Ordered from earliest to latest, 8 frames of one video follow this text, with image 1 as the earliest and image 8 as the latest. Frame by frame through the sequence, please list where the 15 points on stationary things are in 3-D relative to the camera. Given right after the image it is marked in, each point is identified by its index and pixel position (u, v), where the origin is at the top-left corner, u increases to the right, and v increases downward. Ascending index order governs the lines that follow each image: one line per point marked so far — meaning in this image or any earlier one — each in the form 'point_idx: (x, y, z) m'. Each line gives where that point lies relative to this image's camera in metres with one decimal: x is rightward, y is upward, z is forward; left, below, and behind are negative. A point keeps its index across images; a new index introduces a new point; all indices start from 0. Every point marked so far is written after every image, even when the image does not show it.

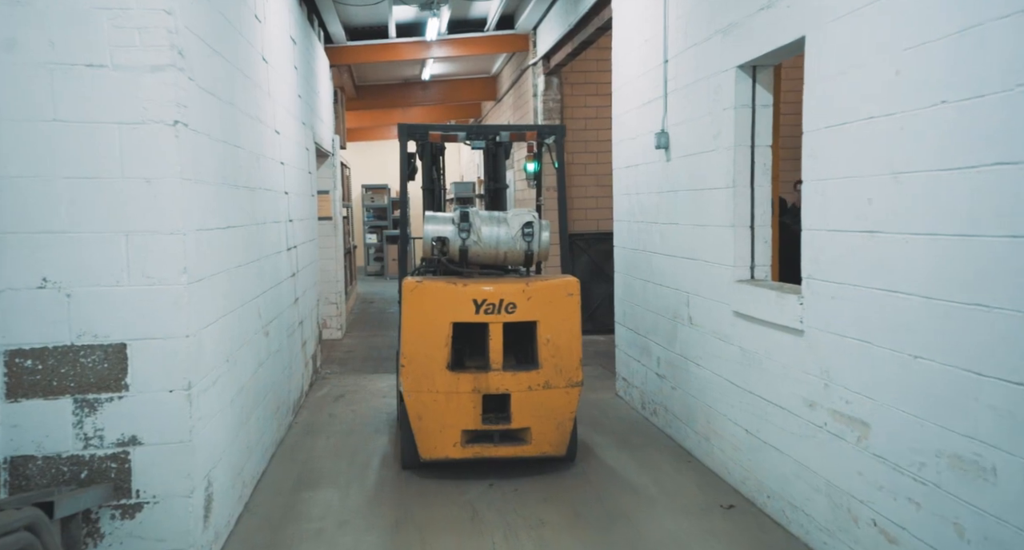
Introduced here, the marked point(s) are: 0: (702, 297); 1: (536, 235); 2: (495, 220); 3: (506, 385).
0: (+1.1, -0.1, +4.7) m
1: (+0.2, +0.2, +4.8) m
2: (-0.1, +0.3, +4.8) m
3: (0.0, -0.6, +4.6) m
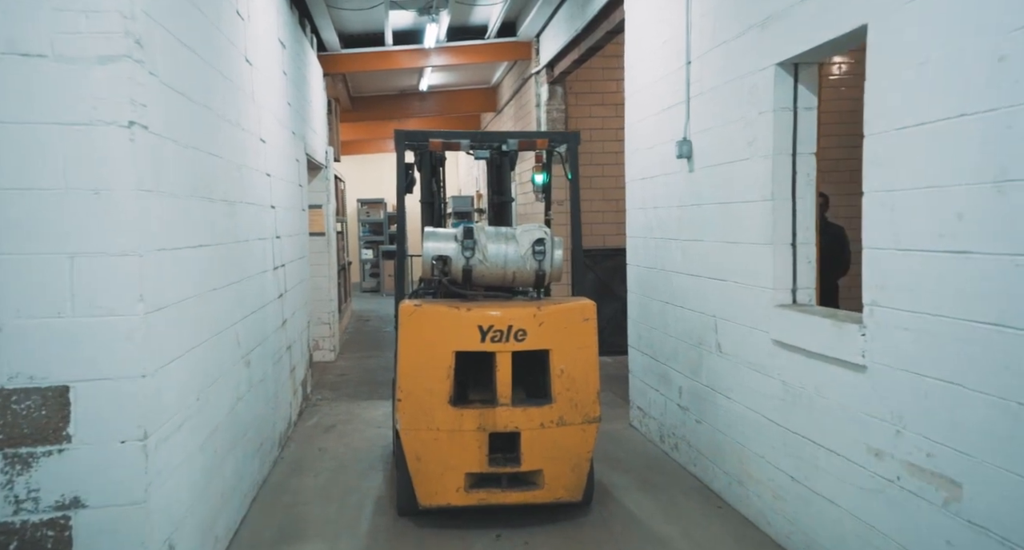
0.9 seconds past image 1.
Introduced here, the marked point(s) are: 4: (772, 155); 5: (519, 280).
0: (+1.2, -0.3, +4.2) m
1: (+0.2, +0.1, +4.3) m
2: (-0.1, +0.2, +4.3) m
3: (0.0, -0.8, +4.1) m
4: (+1.2, +0.6, +3.7) m
5: (0.0, 0.0, +4.3) m
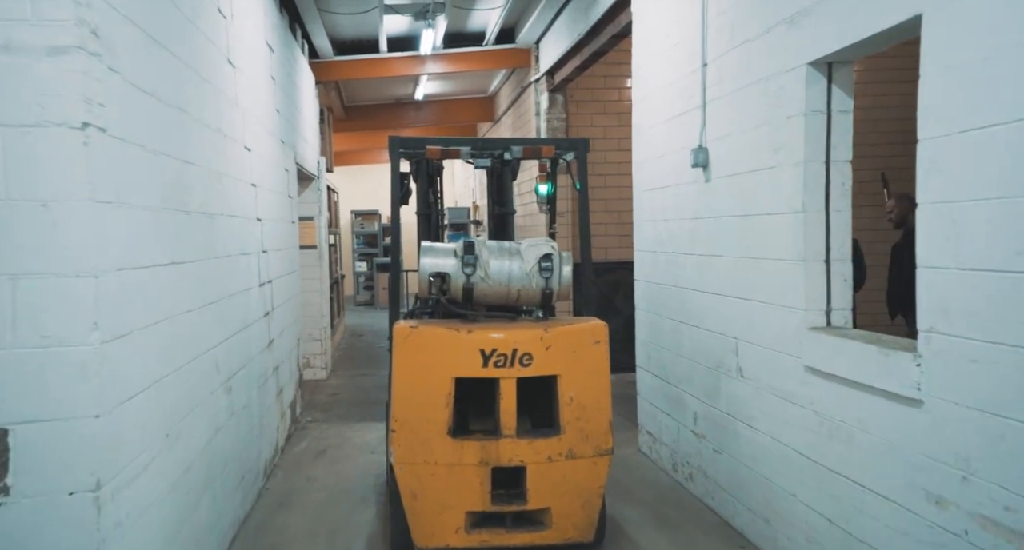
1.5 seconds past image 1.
0: (+1.2, -0.3, +3.8) m
1: (+0.2, 0.0, +3.9) m
2: (0.0, +0.1, +4.0) m
3: (0.0, -0.8, +3.7) m
4: (+1.2, +0.5, +3.4) m
5: (+0.1, -0.1, +4.0) m
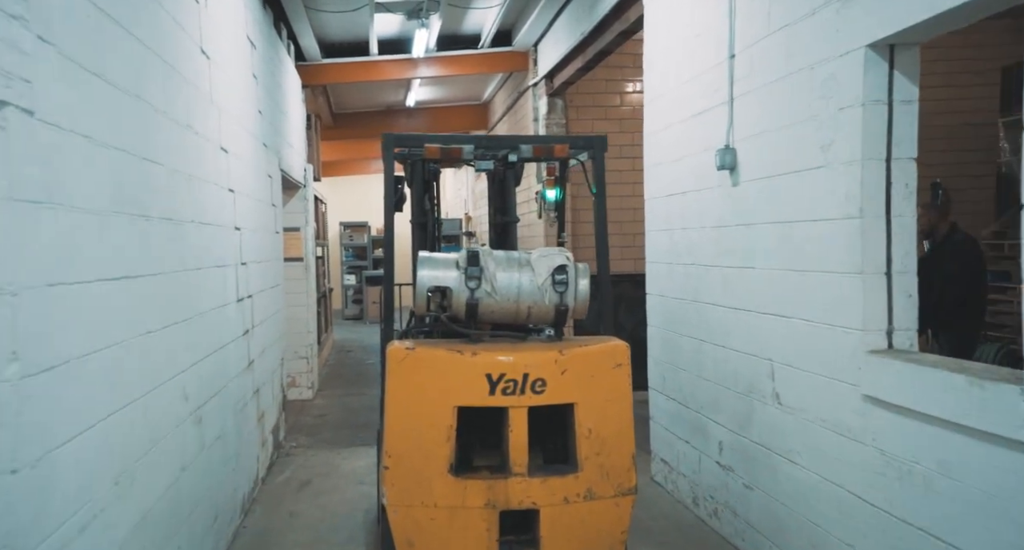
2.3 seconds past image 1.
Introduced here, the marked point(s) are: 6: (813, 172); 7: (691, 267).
0: (+1.2, -0.4, +3.4) m
1: (+0.3, 0.0, +3.5) m
2: (0.0, +0.1, +3.5) m
3: (+0.1, -0.9, +3.3) m
4: (+1.3, +0.4, +2.9) m
5: (+0.1, -0.2, +3.5) m
6: (+1.2, +0.4, +3.2) m
7: (+1.0, 0.0, +4.6) m
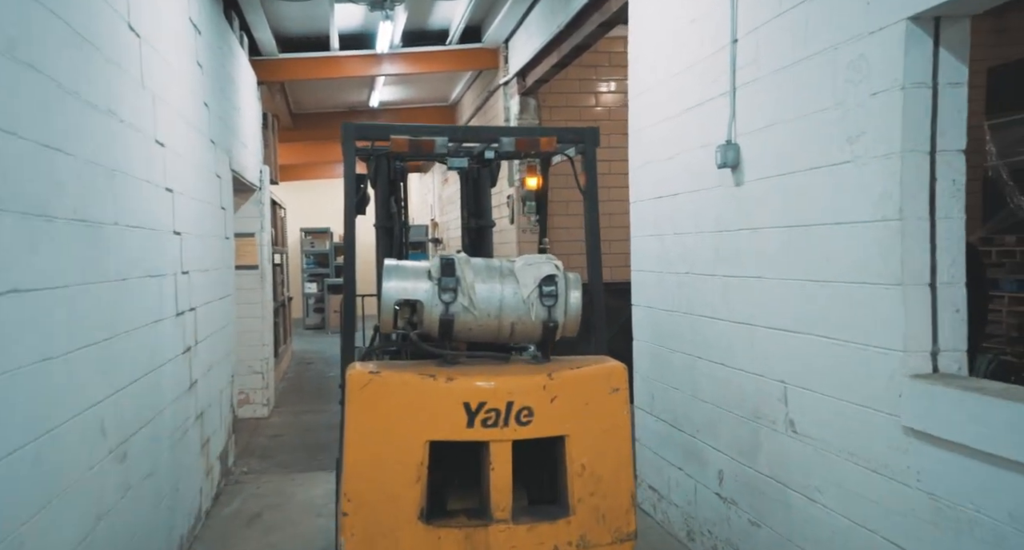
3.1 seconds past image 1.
0: (+1.2, -0.5, +3.0) m
1: (+0.2, -0.1, +3.0) m
2: (-0.1, 0.0, +3.0) m
3: (0.0, -0.9, +2.8) m
4: (+1.2, +0.4, +2.5) m
5: (0.0, -0.2, +3.0) m
6: (+1.2, +0.4, +2.8) m
7: (+0.9, 0.0, +4.2) m
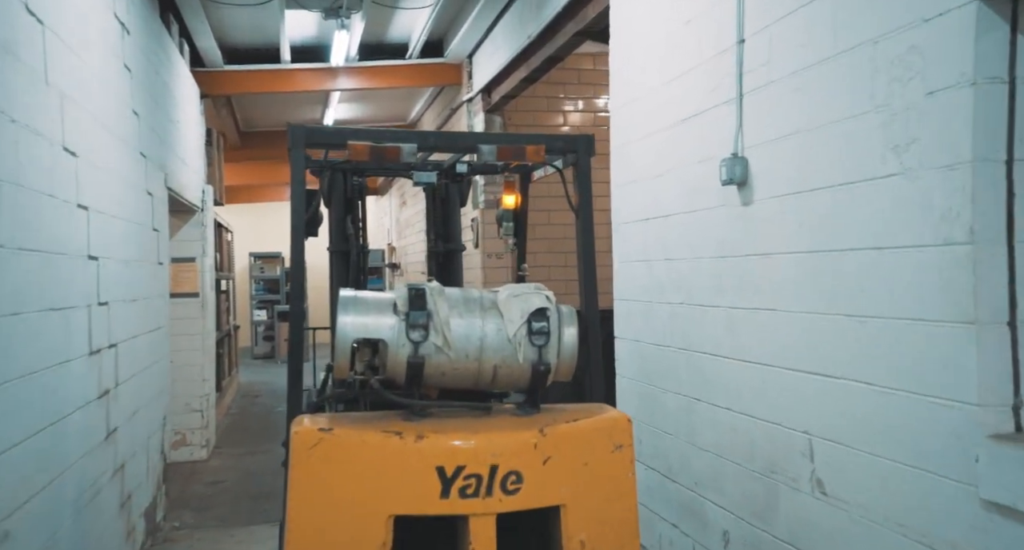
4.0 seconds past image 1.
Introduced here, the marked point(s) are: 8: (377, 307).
0: (+1.1, -0.6, +2.5) m
1: (+0.1, -0.2, +2.5) m
2: (-0.1, -0.1, +2.5) m
3: (0.0, -1.0, +2.2) m
4: (+1.2, +0.3, +2.1) m
5: (0.0, -0.3, +2.5) m
6: (+1.1, +0.3, +2.4) m
7: (+0.8, -0.2, +3.7) m
8: (-0.4, -0.1, +2.4) m
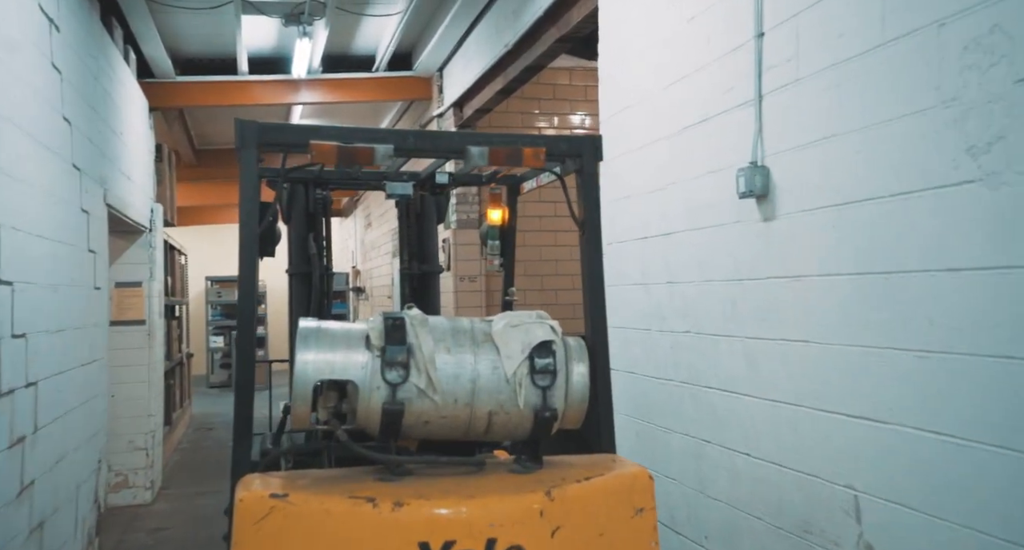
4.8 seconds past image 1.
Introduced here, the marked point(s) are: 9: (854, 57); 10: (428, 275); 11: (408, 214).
0: (+1.1, -0.6, +2.1) m
1: (+0.1, -0.3, +2.1) m
2: (-0.1, -0.2, +2.1) m
3: (0.0, -1.1, +1.8) m
4: (+1.2, +0.2, +1.7) m
5: (0.0, -0.4, +2.1) m
6: (+1.1, +0.2, +2.0) m
7: (+0.7, -0.3, +3.3) m
8: (-0.4, -0.2, +2.0) m
9: (+1.0, +0.6, +2.3) m
10: (-0.3, 0.0, +3.3) m
11: (-0.4, +0.3, +3.3) m
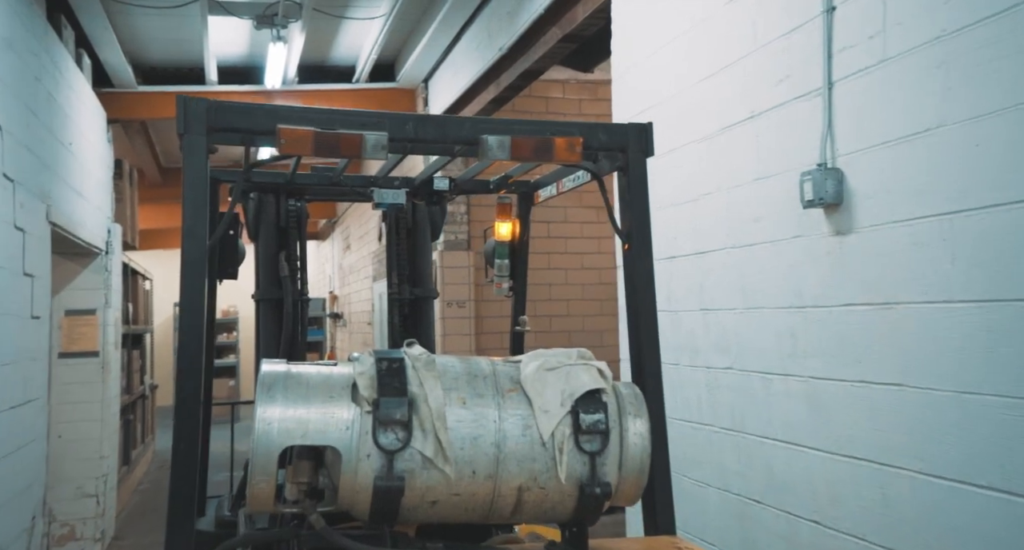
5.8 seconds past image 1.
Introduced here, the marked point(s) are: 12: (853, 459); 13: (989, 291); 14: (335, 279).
0: (+1.2, -0.7, +1.6) m
1: (+0.2, -0.3, +1.5) m
2: (-0.1, -0.2, +1.5) m
3: (+0.1, -1.1, +1.2) m
4: (+1.3, +0.2, +1.2) m
5: (0.0, -0.5, +1.5) m
6: (+1.2, +0.2, +1.5) m
7: (+0.8, -0.3, +2.8) m
8: (-0.3, -0.2, +1.4) m
9: (+1.1, +0.6, +1.9) m
10: (-0.3, -0.1, +2.7) m
11: (-0.4, +0.2, +2.7) m
12: (+1.0, -0.5, +2.2) m
13: (+1.1, 0.0, +1.8) m
14: (-2.6, -0.1, +11.2) m
